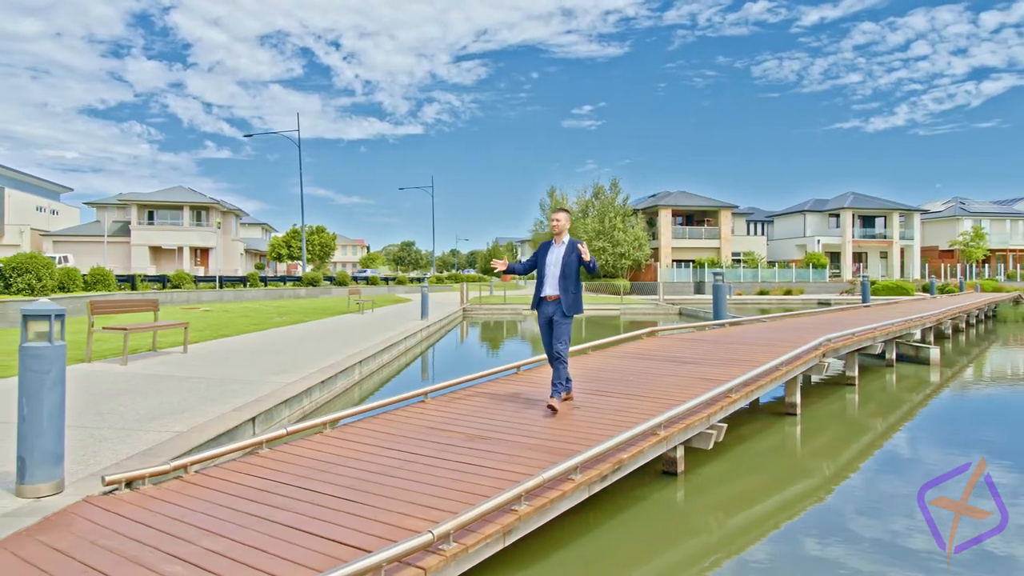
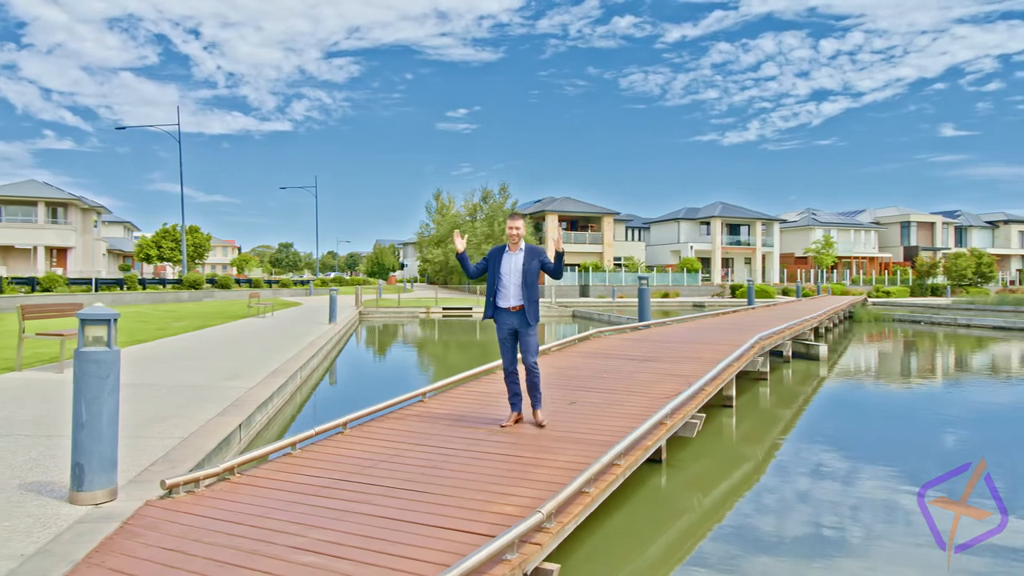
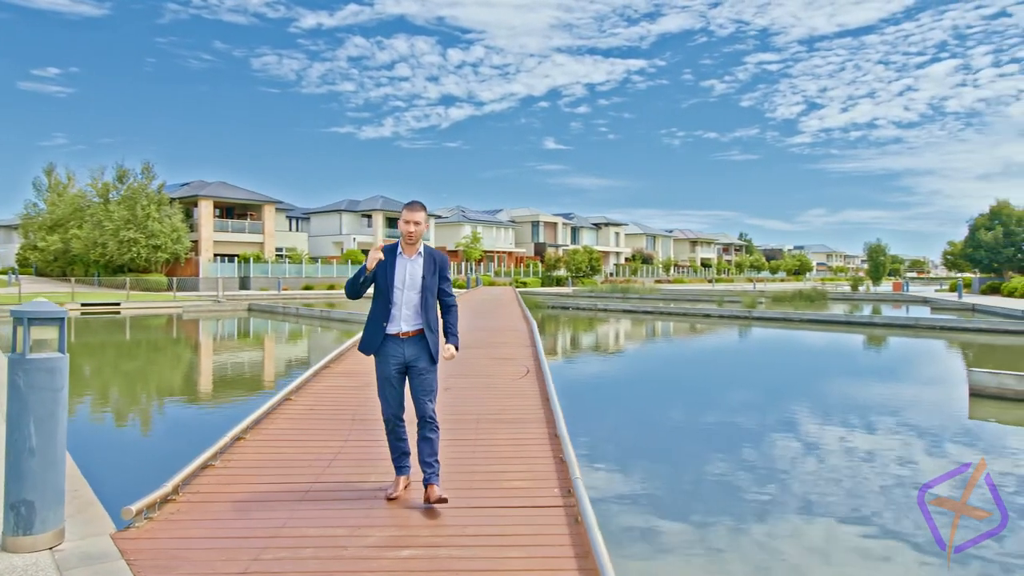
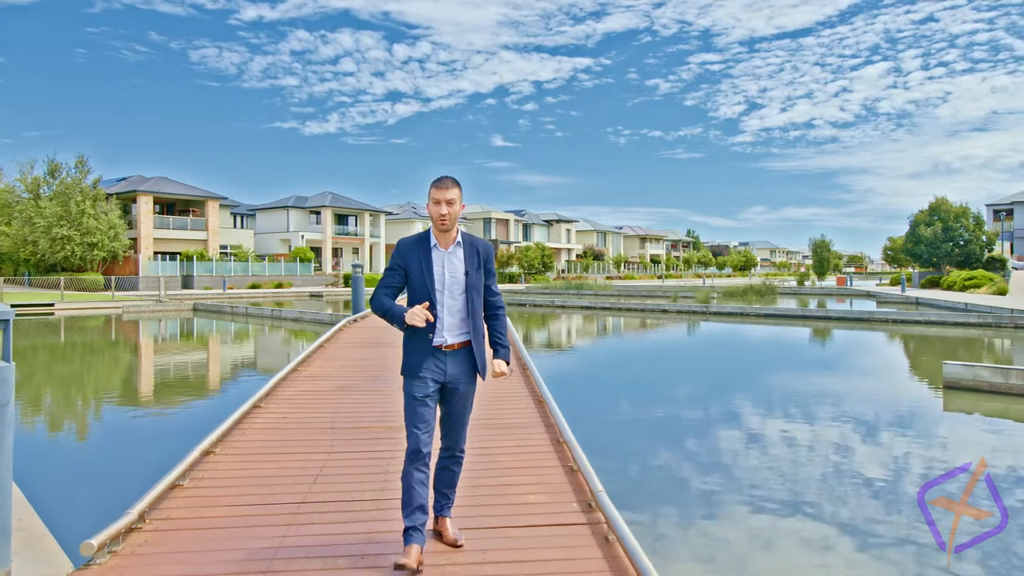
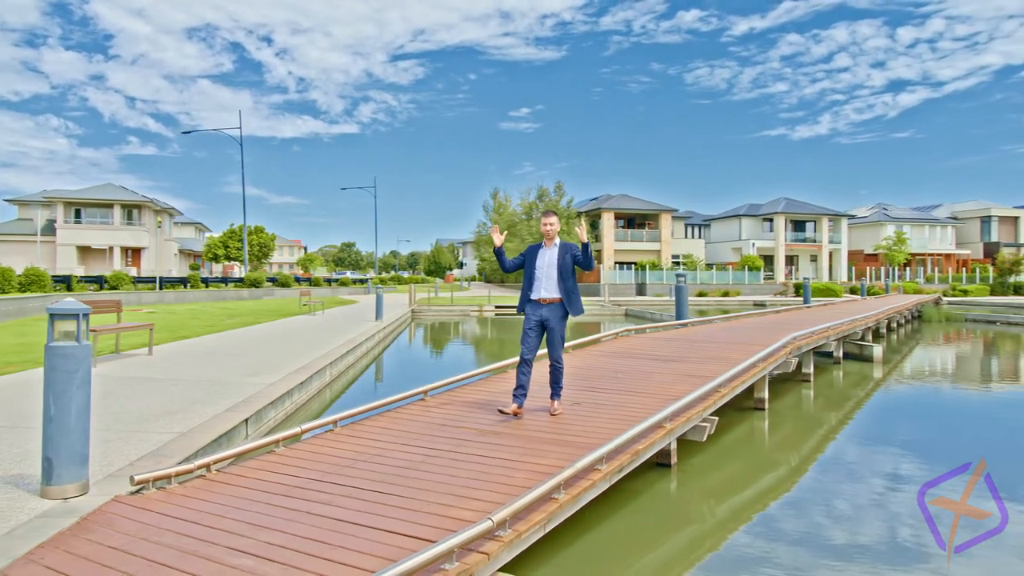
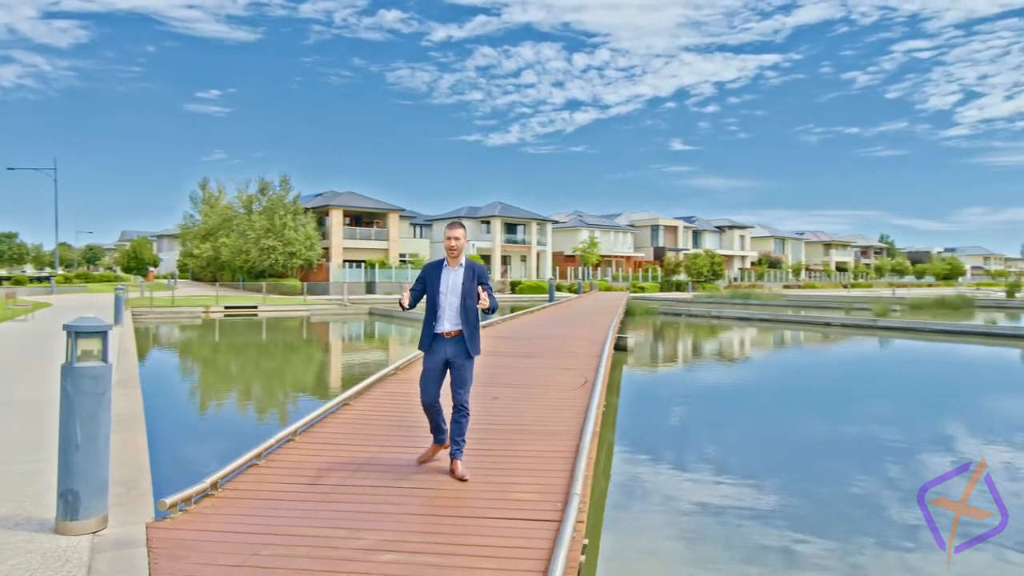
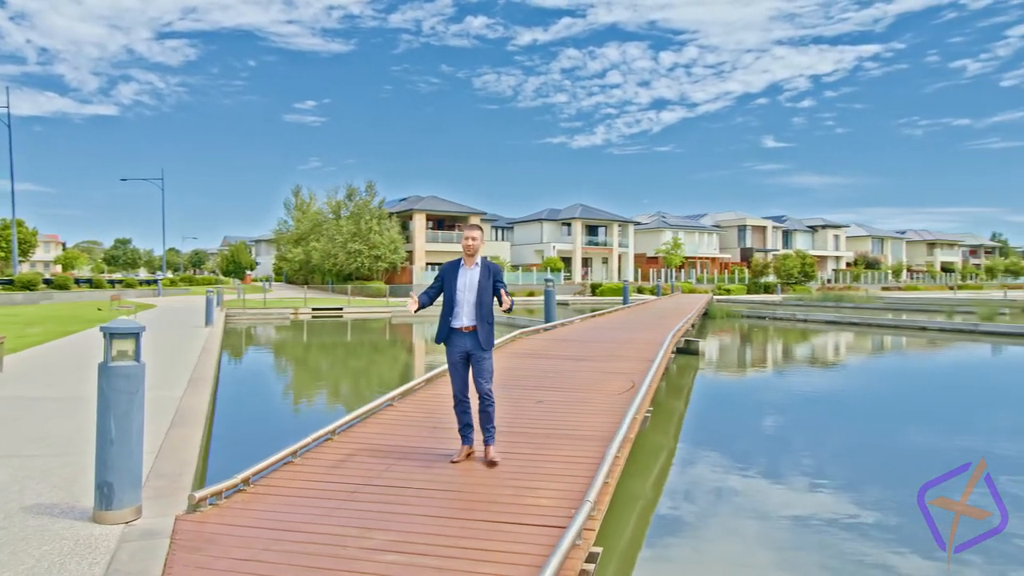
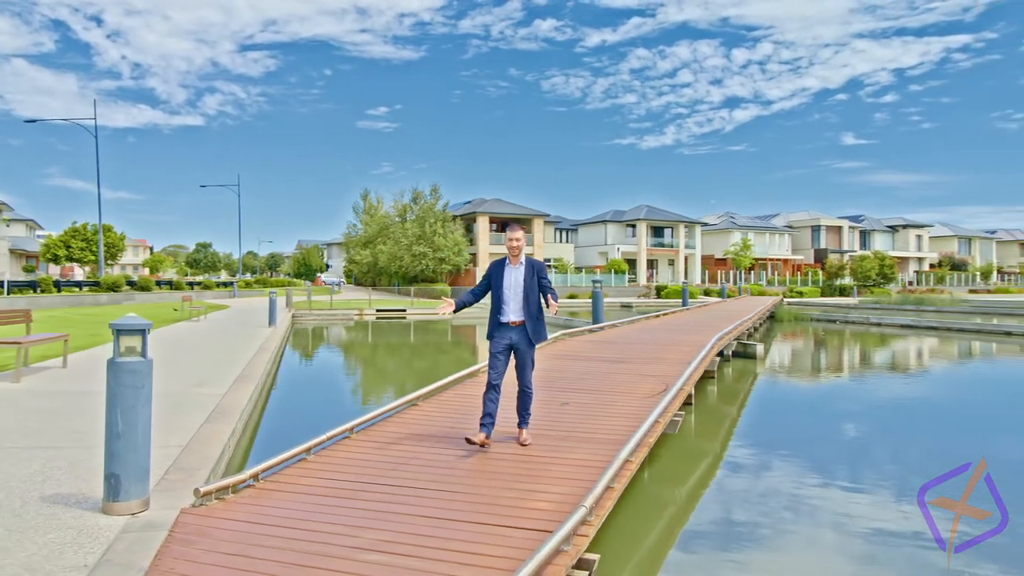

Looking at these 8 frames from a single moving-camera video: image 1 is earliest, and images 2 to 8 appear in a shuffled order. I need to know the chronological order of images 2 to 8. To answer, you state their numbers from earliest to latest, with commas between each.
5, 2, 8, 7, 6, 3, 4
